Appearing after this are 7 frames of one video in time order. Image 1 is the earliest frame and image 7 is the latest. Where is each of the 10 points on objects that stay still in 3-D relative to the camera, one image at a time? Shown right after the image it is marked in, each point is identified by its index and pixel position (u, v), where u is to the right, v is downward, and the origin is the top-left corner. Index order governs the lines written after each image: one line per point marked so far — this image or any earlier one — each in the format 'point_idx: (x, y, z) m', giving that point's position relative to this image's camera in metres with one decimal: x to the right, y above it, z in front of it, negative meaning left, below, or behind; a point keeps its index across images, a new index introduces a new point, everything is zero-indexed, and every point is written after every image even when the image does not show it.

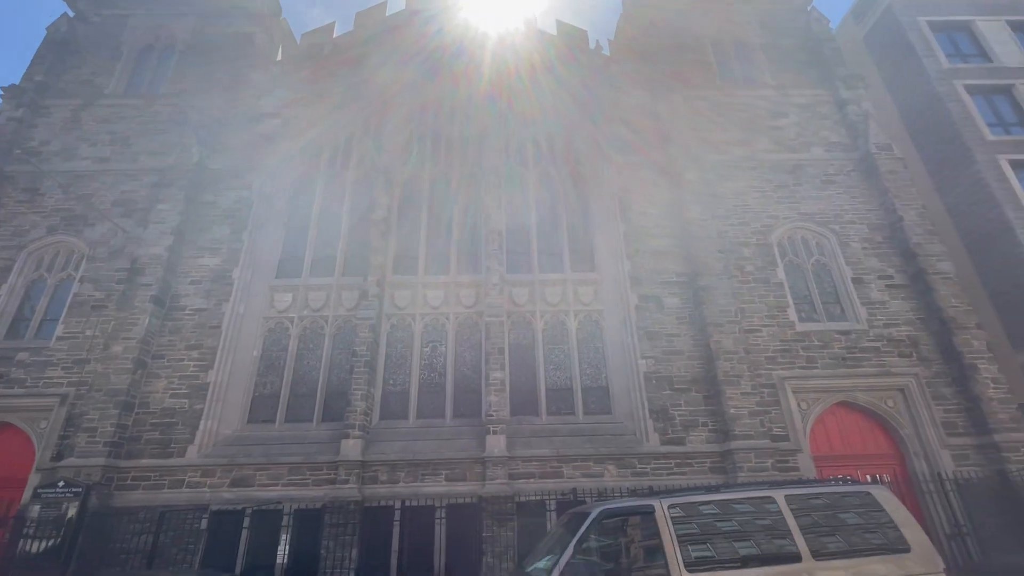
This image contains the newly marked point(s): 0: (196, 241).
0: (-8.0, +1.2, +12.2) m
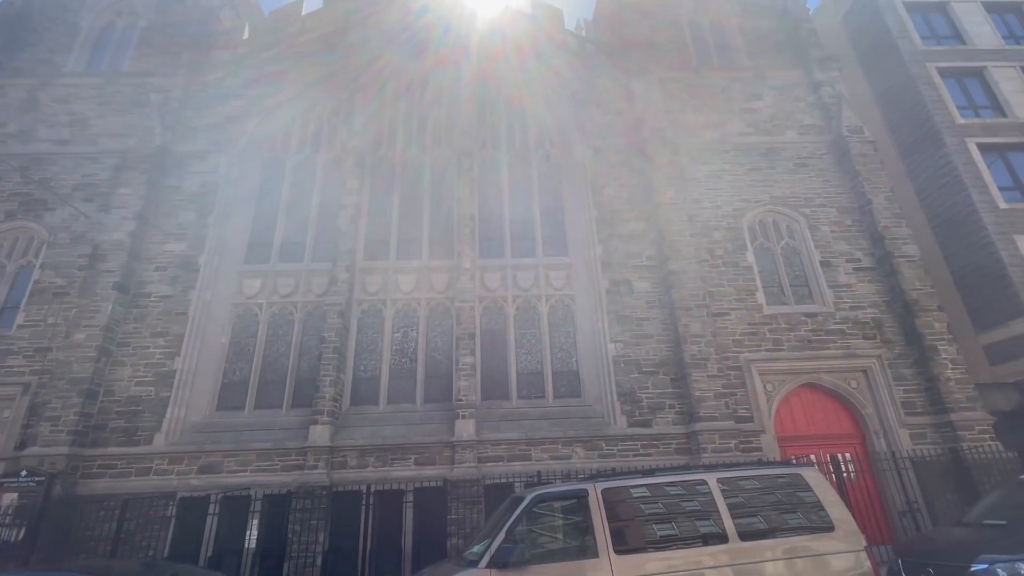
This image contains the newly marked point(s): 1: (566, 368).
0: (-8.7, +1.5, +11.9) m
1: (+1.3, -1.9, +11.3) m
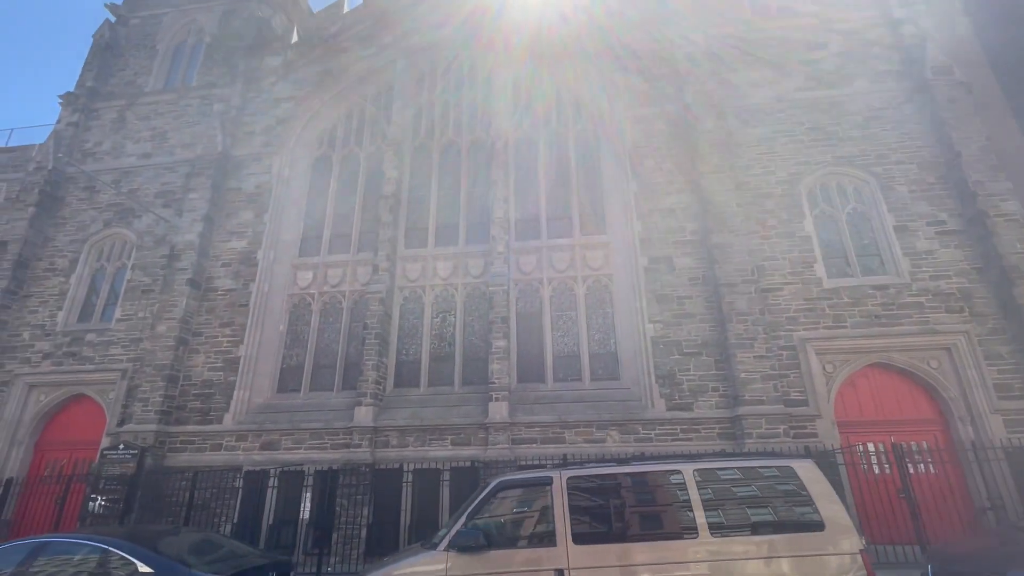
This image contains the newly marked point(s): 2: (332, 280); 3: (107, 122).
0: (-7.8, +1.7, +13.1) m
1: (+2.1, -1.4, +11.0) m
2: (-4.7, +0.2, +12.5) m
3: (-12.9, +5.3, +15.3) m
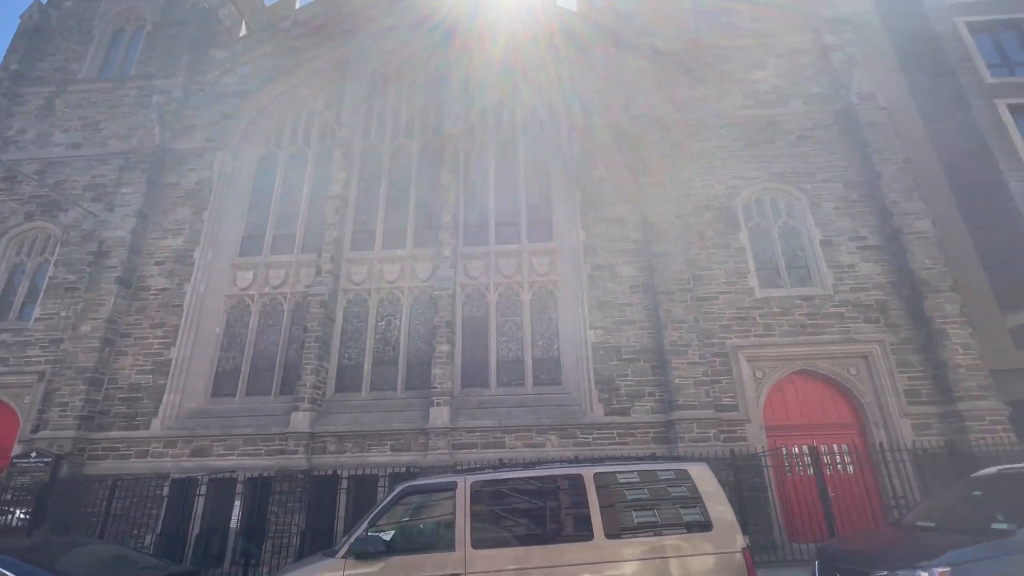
0: (-9.2, +1.7, +12.5) m
1: (+0.8, -1.6, +11.2) m
2: (-6.0, +0.2, +12.1) m
3: (-14.4, +5.4, +14.4) m
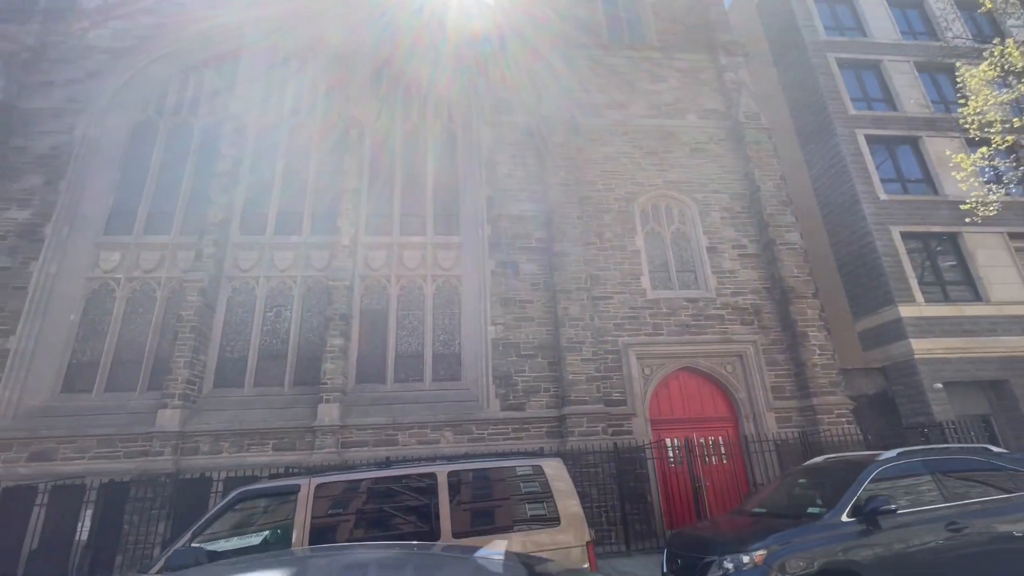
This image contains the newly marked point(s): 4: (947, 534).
0: (-11.5, +2.2, +10.8) m
1: (-1.5, -1.4, +11.0) m
2: (-8.3, +0.6, +10.9) m
3: (-16.7, +6.1, +11.8) m
4: (+3.6, -2.0, +4.0) m
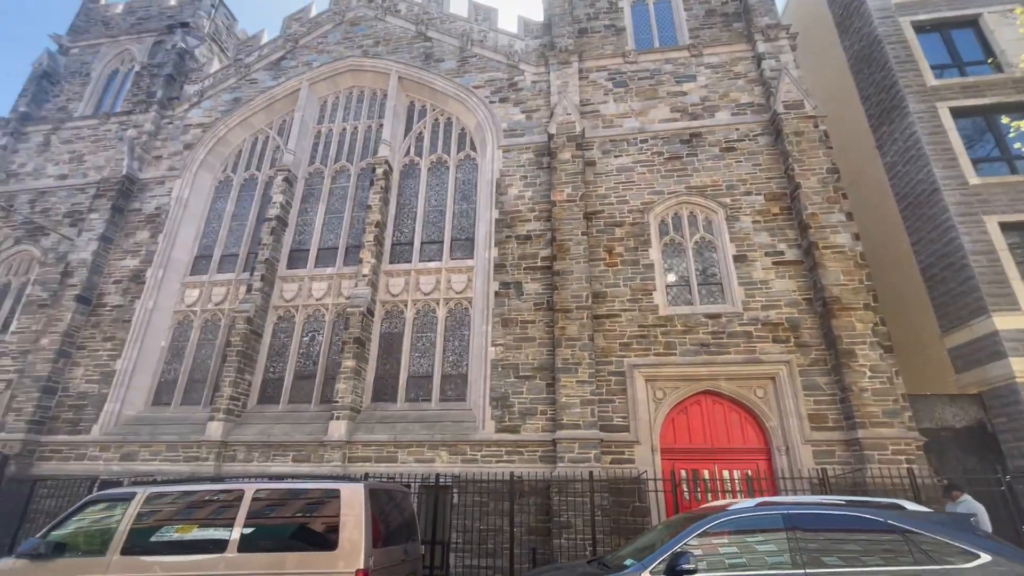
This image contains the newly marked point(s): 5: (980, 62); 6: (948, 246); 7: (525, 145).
0: (-11.2, +1.2, +13.8) m
1: (-1.4, -2.0, +11.3) m
2: (-8.1, -0.3, +13.0) m
3: (-16.2, +4.9, +16.2) m
4: (+1.8, -2.1, +3.2) m
5: (+11.4, +5.5, +11.7) m
6: (+9.3, +0.9, +10.2) m
7: (+0.3, +3.9, +13.0) m
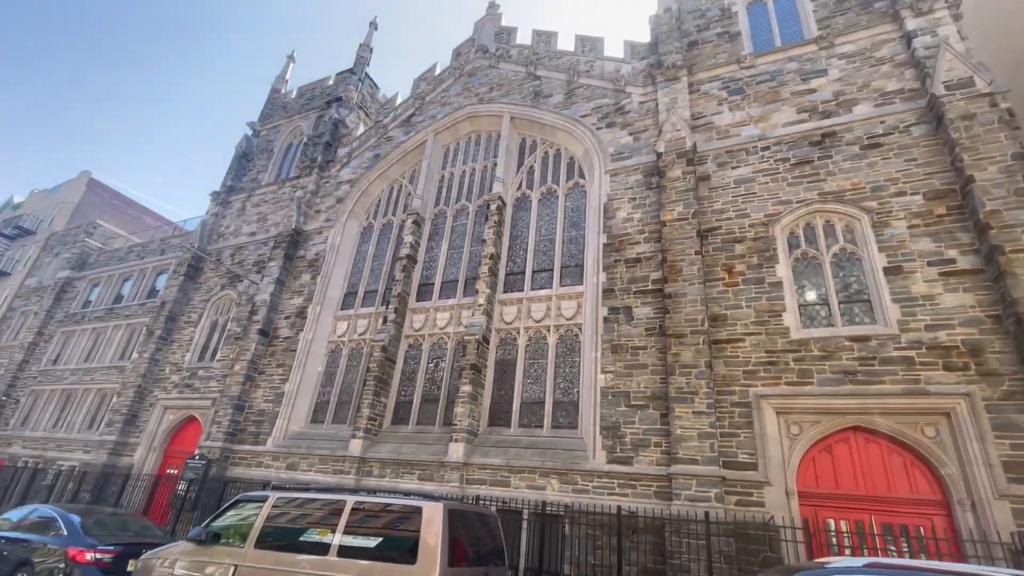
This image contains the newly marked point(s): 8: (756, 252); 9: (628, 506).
0: (-7.6, +0.1, +16.5) m
1: (+1.3, -2.6, +11.3) m
2: (-4.8, -1.3, +14.9) m
3: (-11.8, +3.3, +20.5) m
4: (+2.0, -2.2, +2.6) m
5: (+13.5, +5.4, +8.6) m
6: (+11.1, +0.8, +7.4) m
7: (+3.2, +3.2, +12.8) m
8: (+5.3, +0.8, +10.4) m
9: (+2.2, -4.2, +9.2) m
